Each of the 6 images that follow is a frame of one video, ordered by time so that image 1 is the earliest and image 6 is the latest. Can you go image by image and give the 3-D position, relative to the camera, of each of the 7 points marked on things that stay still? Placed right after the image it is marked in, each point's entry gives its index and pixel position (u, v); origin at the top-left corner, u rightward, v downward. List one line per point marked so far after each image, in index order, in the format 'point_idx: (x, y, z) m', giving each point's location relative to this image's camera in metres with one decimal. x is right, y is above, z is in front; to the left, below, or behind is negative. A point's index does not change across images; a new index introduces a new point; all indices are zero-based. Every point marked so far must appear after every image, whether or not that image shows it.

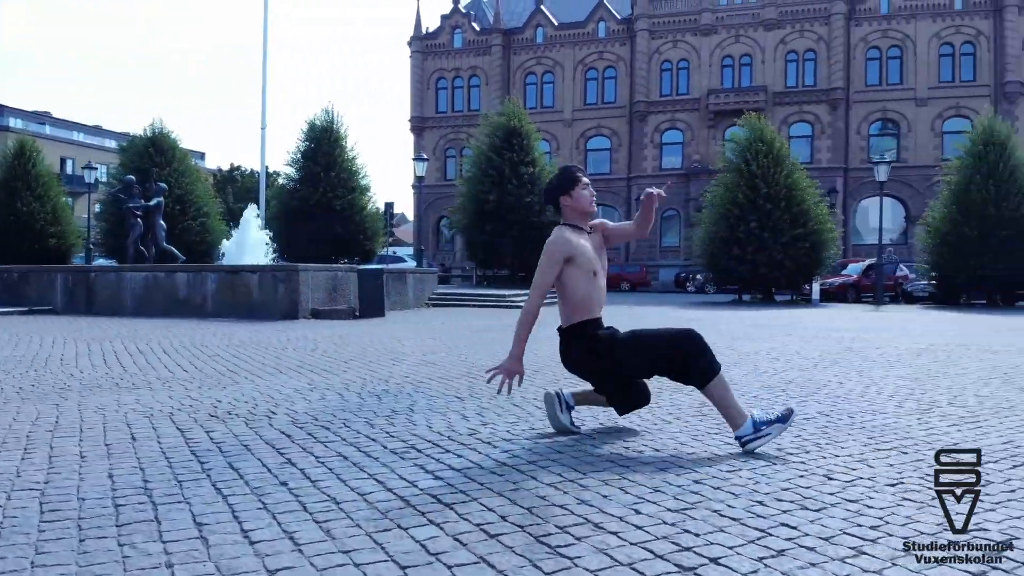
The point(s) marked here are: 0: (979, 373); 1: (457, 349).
0: (+4.2, -0.7, +7.5) m
1: (-0.8, -0.7, +9.7) m
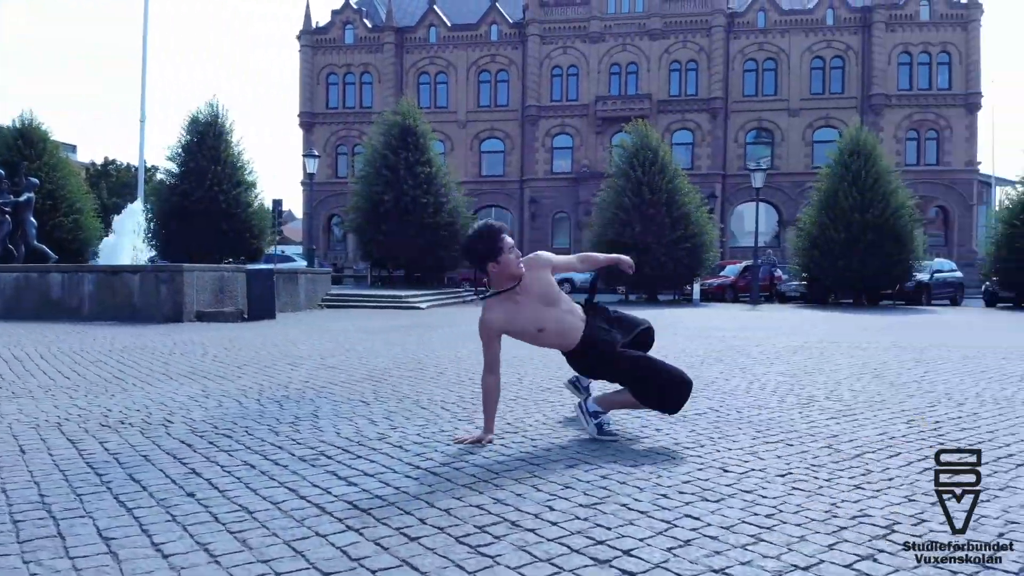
0: (+3.4, -0.8, +8.4) m
1: (-1.9, -0.7, +9.9) m
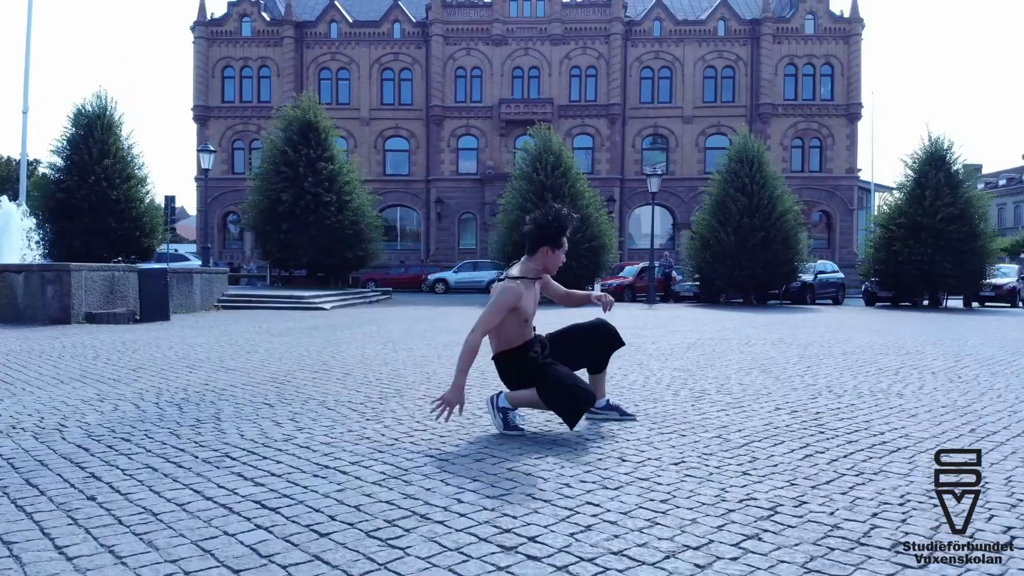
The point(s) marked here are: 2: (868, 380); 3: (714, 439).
0: (+2.4, -0.8, +8.9) m
1: (-3.0, -0.7, +9.7) m
2: (+3.3, -0.9, +7.7) m
3: (+1.2, -0.9, +4.7) m
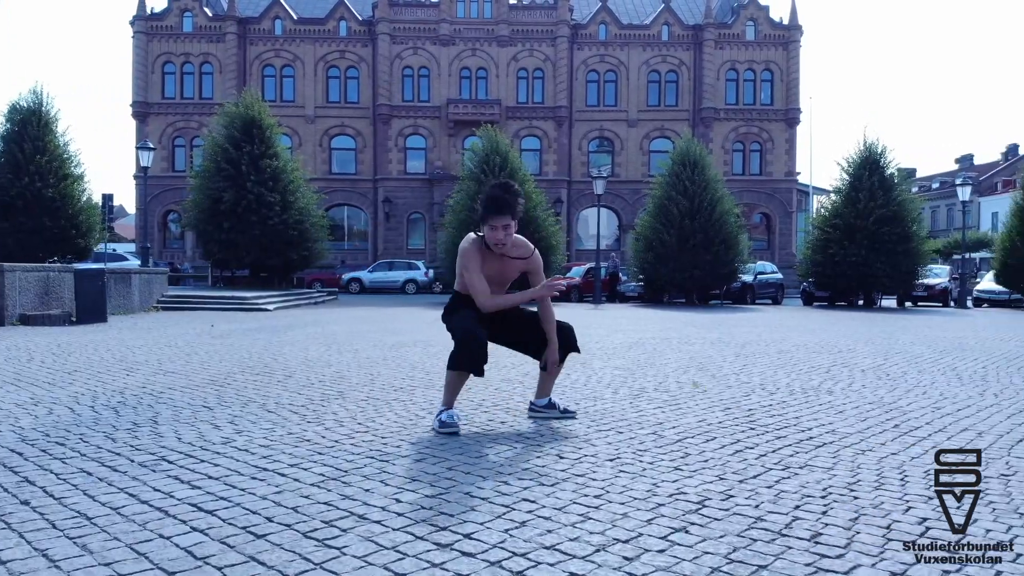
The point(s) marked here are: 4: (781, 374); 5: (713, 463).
0: (+1.8, -0.8, +9.1) m
1: (-3.6, -0.8, +9.6) m
2: (+2.8, -0.9, +8.0) m
3: (+0.8, -0.9, +4.9) m
4: (+2.6, -0.9, +8.2) m
5: (+1.0, -0.9, +4.1) m
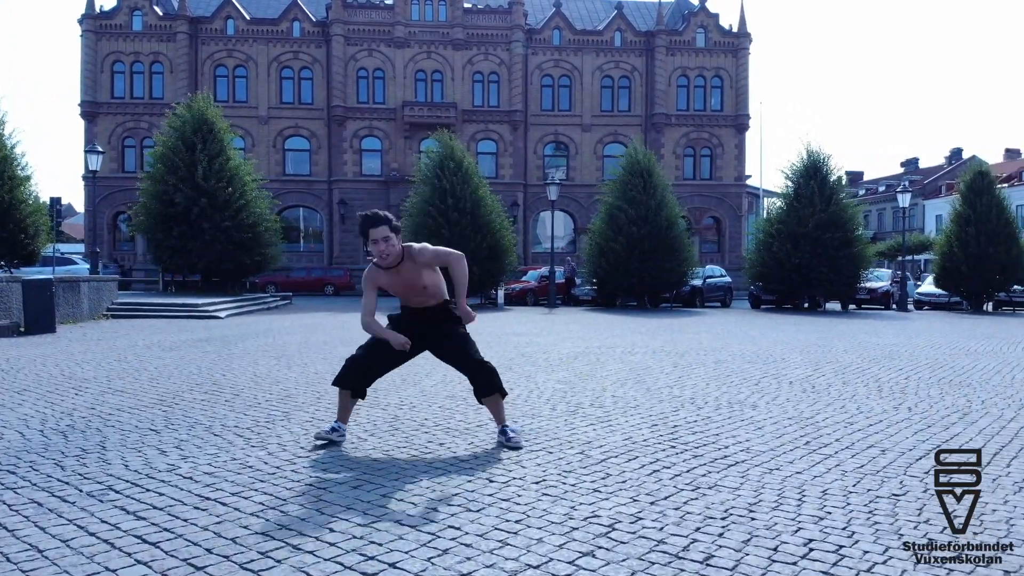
0: (+1.2, -1.0, +9.4) m
1: (-4.3, -1.0, +9.7) m
2: (+2.2, -1.0, +8.4) m
3: (+0.4, -1.1, +5.2) m
4: (+2.1, -1.0, +8.6) m
5: (+0.6, -1.1, +4.4) m
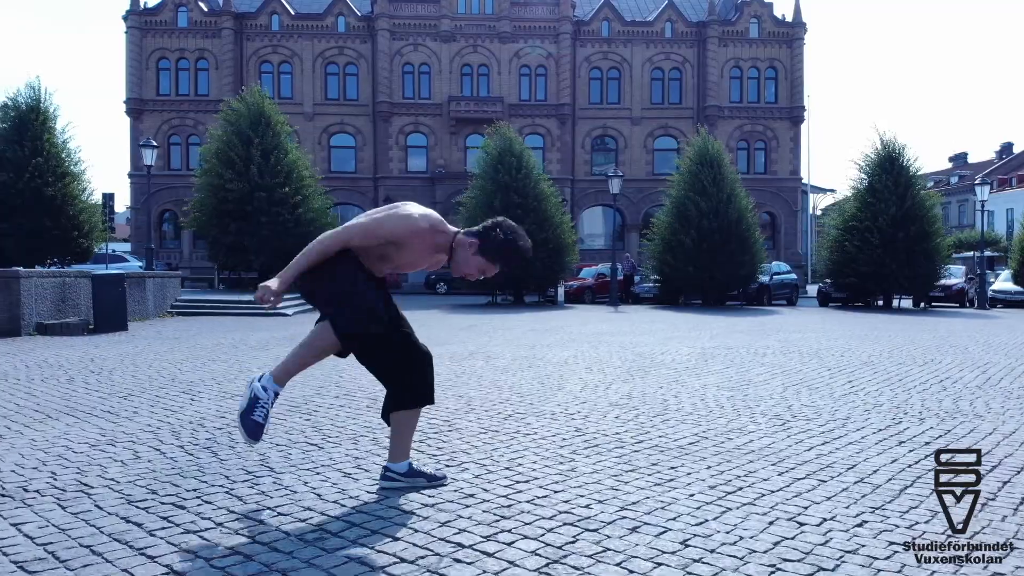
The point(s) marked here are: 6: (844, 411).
0: (+2.7, -0.9, +8.4) m
1: (-2.8, -0.9, +8.8) m
2: (+3.7, -1.0, +7.3) m
3: (+1.8, -1.0, +4.2) m
4: (+3.5, -1.0, +7.5) m
5: (+2.0, -1.0, +3.4) m
6: (+2.6, -1.0, +6.5) m
